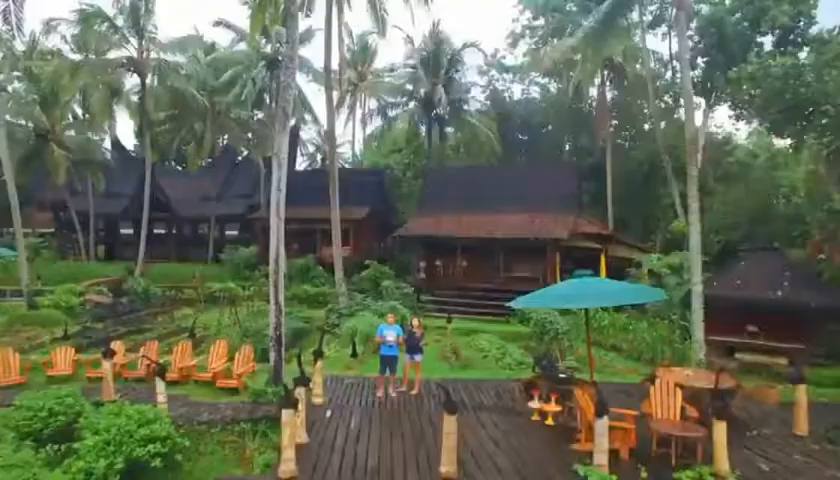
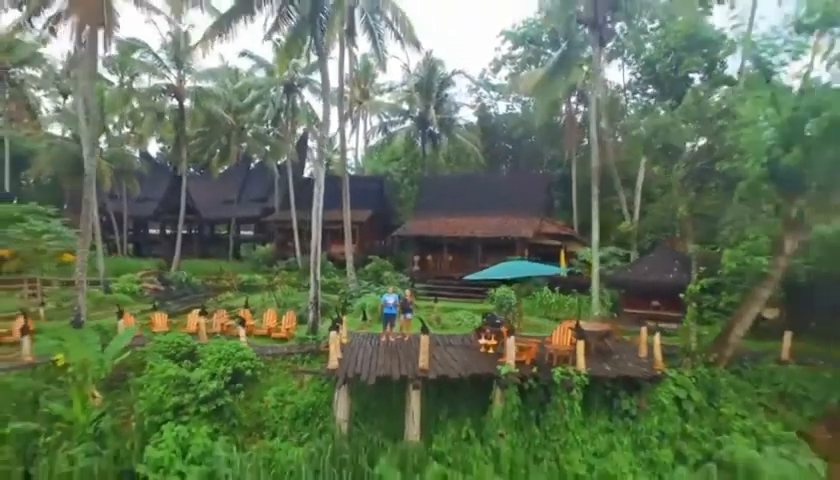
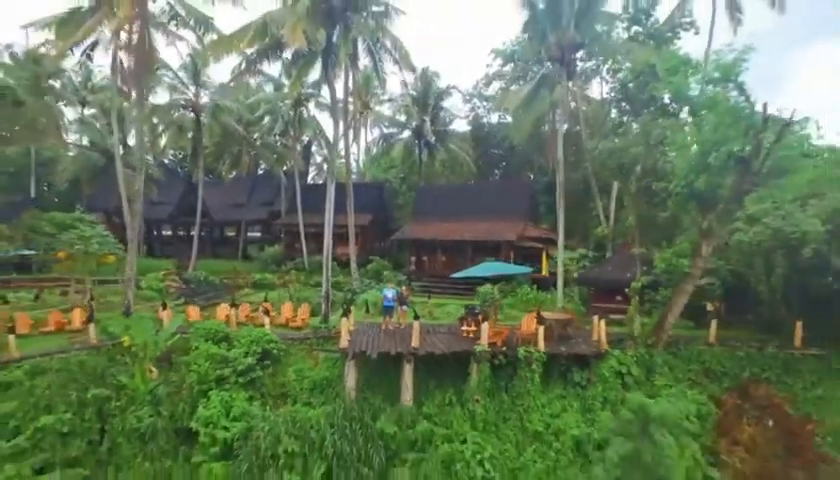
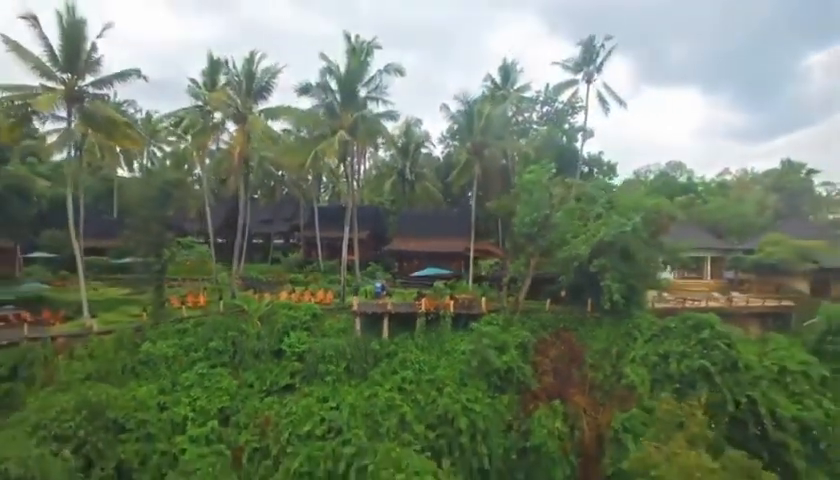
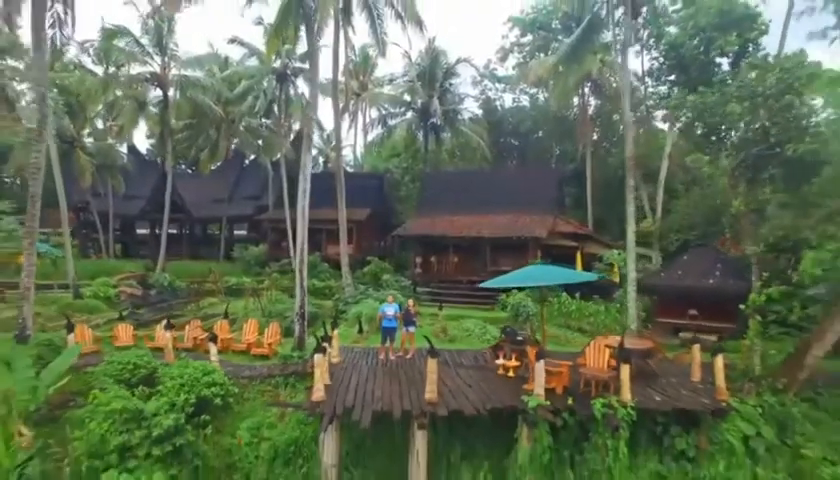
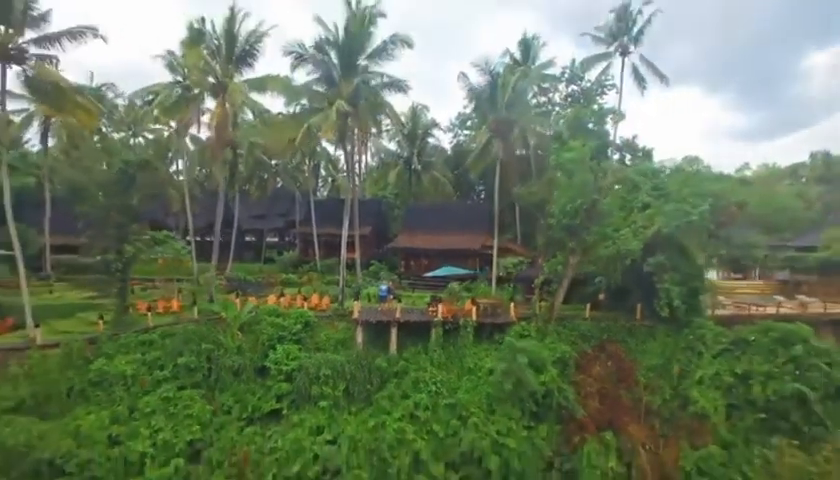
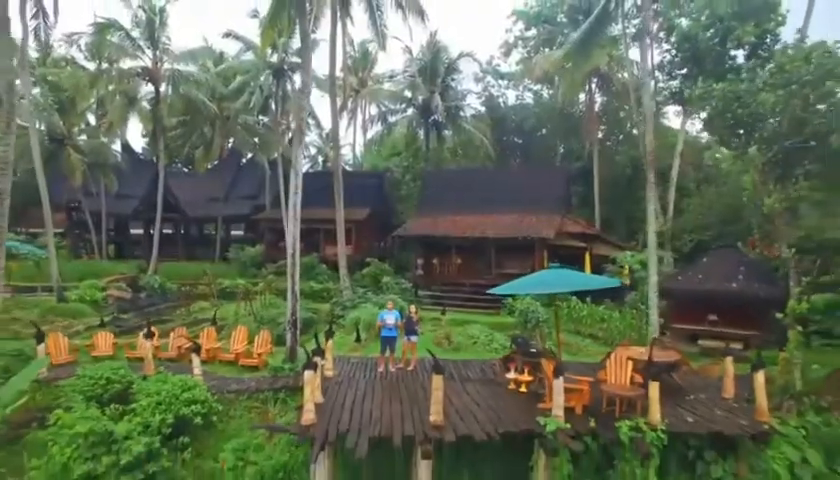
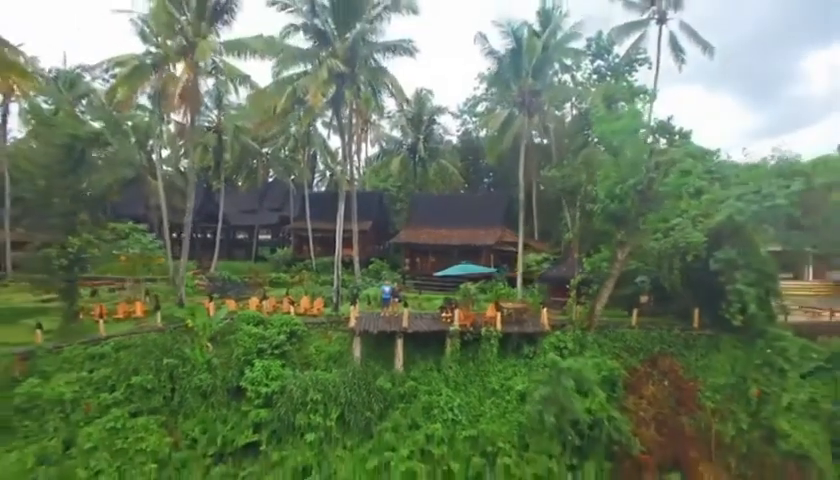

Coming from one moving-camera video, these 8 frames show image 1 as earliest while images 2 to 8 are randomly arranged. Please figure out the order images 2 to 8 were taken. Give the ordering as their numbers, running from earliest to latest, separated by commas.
7, 5, 2, 3, 8, 6, 4
